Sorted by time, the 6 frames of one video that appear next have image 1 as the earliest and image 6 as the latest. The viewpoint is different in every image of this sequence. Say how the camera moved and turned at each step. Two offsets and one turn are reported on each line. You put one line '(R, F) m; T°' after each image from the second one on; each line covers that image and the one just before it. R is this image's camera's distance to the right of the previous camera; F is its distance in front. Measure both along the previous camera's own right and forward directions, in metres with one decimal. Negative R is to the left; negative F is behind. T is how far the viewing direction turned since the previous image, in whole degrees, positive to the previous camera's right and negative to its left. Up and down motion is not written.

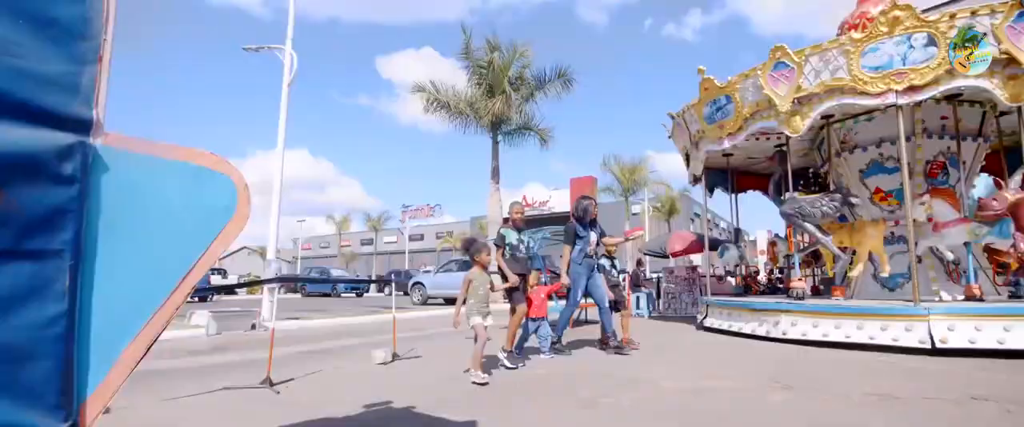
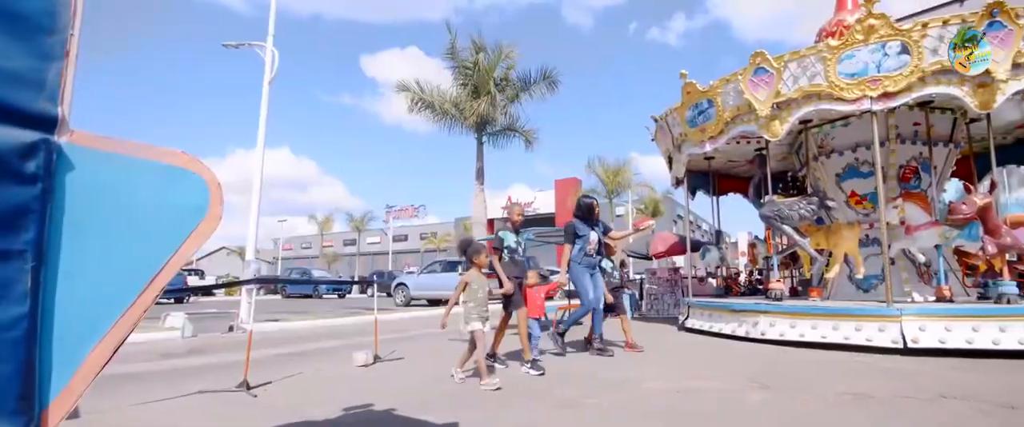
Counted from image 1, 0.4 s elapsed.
(0.0, 0.0) m; +2°
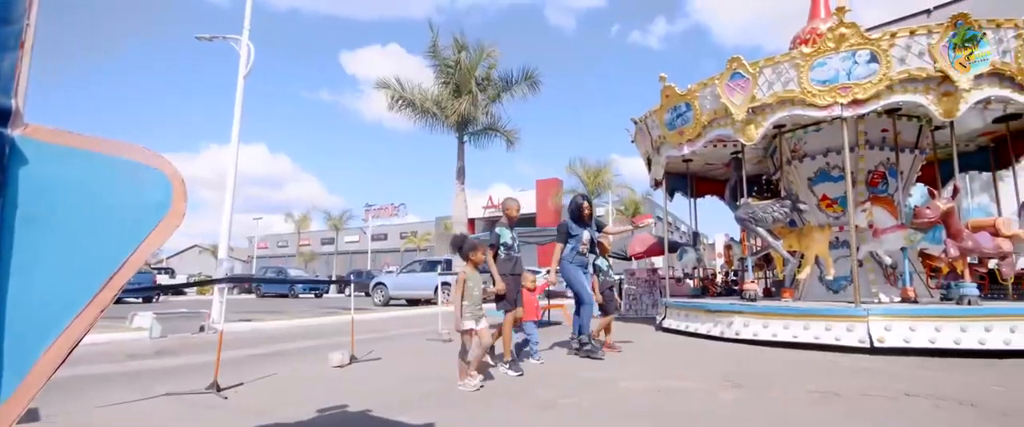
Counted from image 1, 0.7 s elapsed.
(+0.1, 0.0) m; +2°
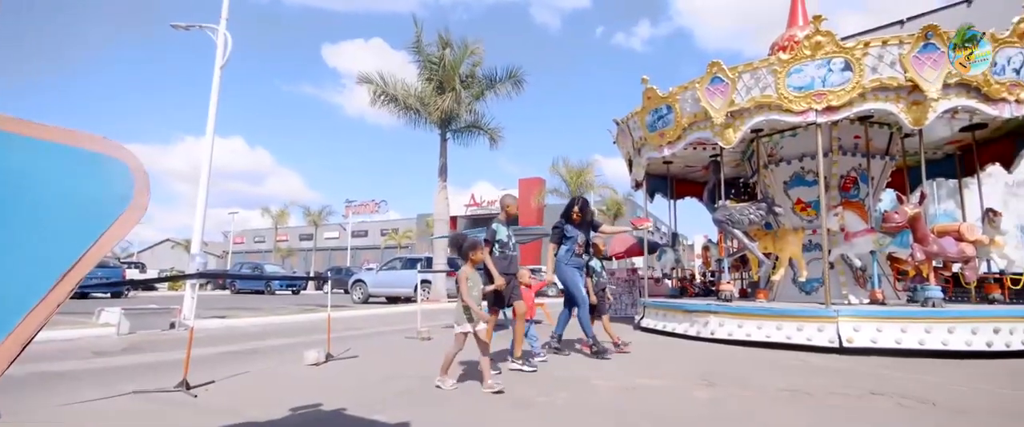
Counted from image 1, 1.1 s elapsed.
(0.0, 0.0) m; +2°
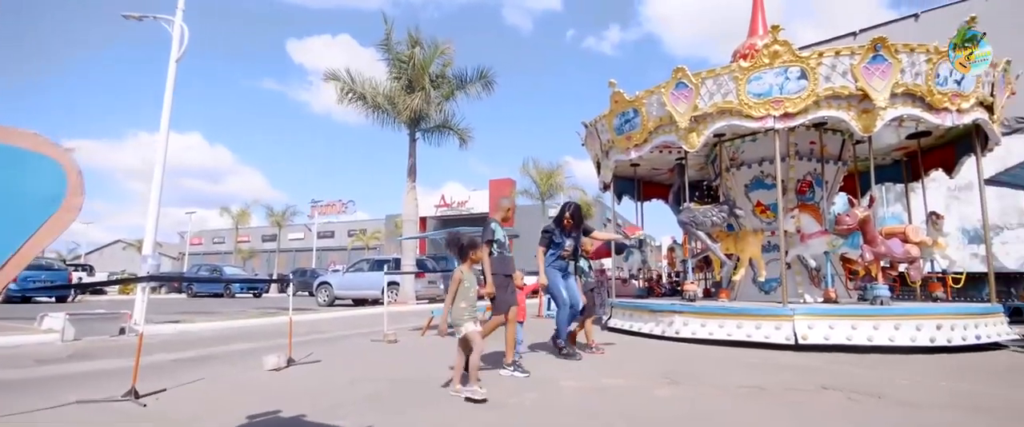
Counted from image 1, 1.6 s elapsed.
(+0.1, 0.0) m; +4°
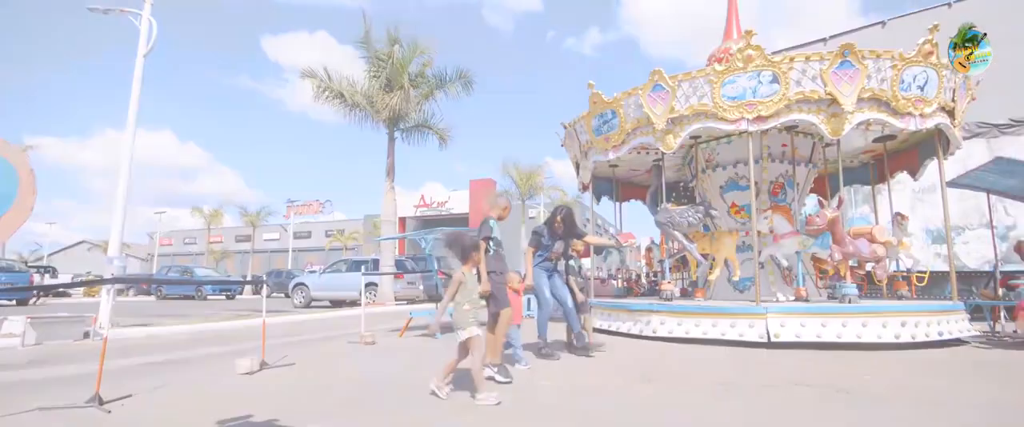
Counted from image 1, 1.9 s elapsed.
(+1.6, -1.4) m; -18°
